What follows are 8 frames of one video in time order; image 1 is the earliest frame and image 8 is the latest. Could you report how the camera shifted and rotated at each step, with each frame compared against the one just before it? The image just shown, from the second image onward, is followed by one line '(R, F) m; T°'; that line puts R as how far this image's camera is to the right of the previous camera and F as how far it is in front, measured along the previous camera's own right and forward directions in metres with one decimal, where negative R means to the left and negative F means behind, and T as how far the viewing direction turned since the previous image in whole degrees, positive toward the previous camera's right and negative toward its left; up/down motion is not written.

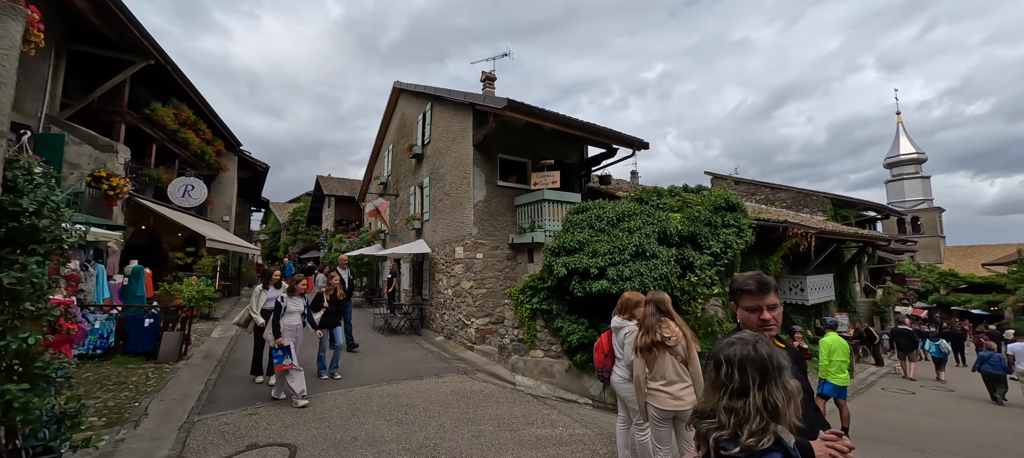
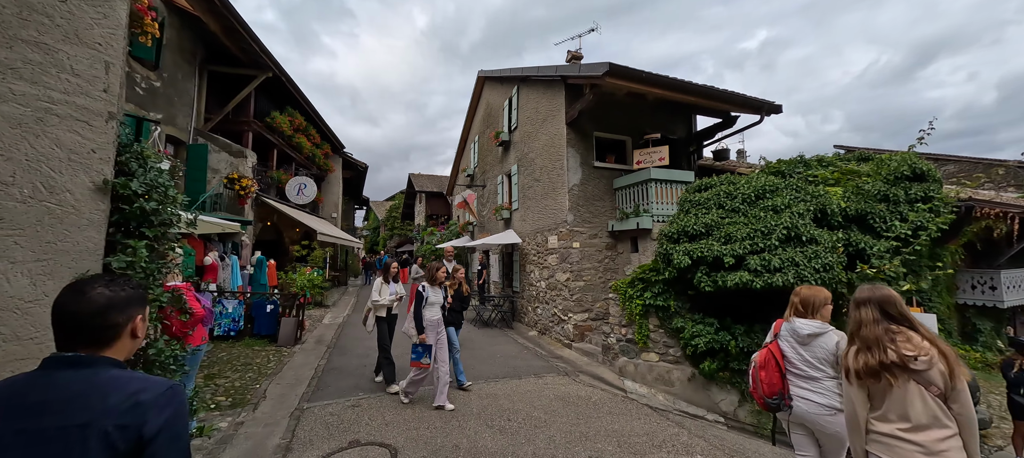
(-0.4, +0.7) m; -13°
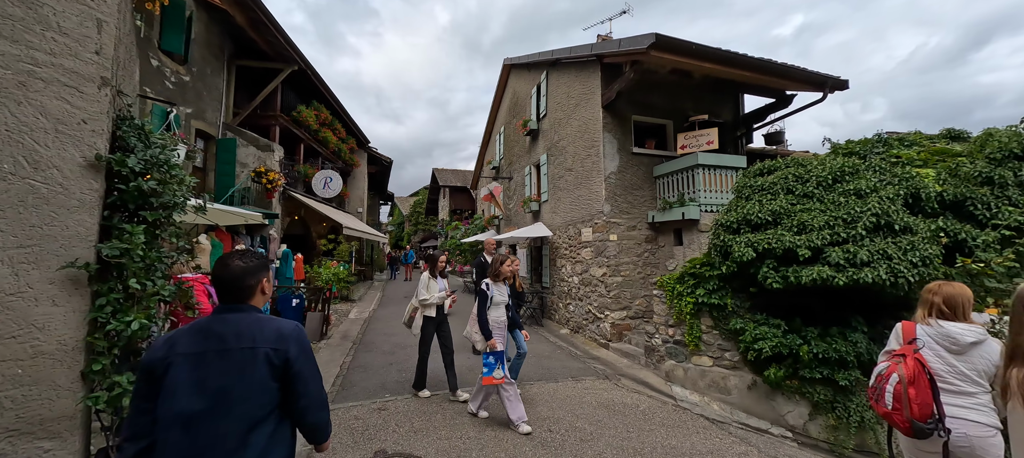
(-0.2, +0.4) m; -4°
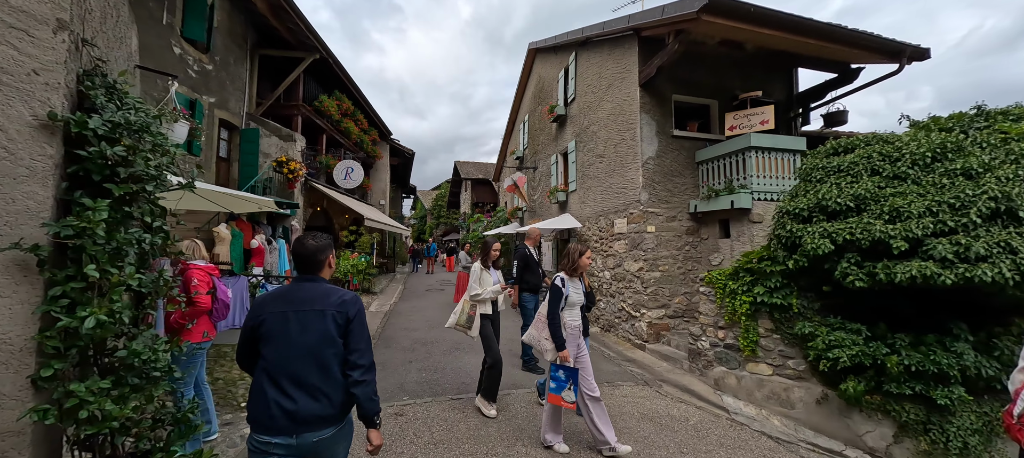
(-0.1, +0.5) m; -3°
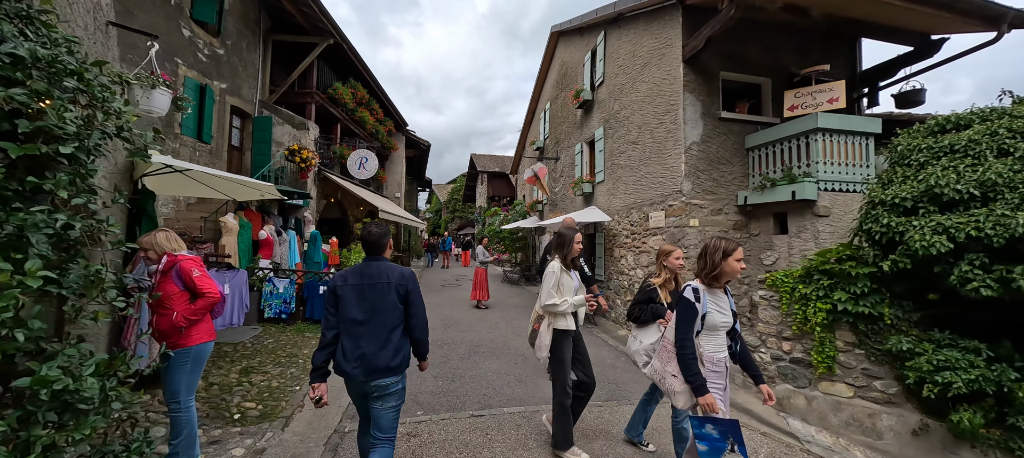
(-0.2, +0.6) m; -2°
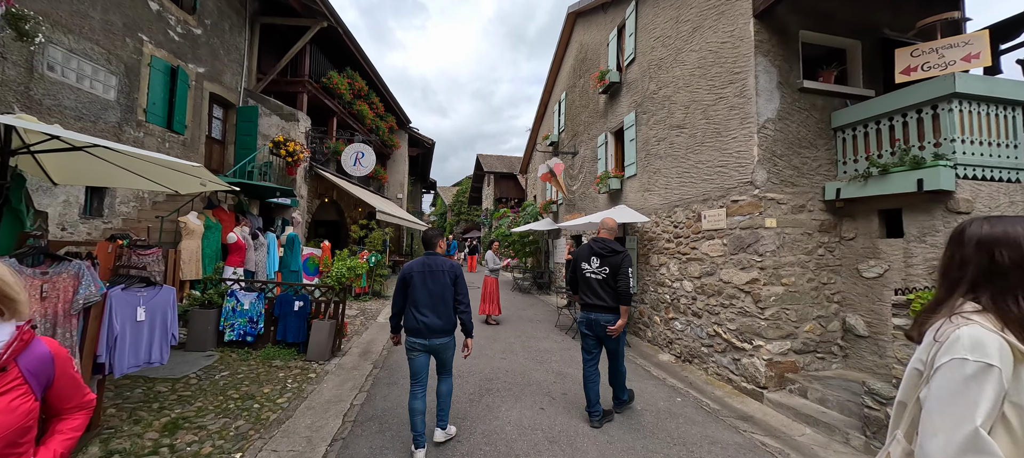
(-0.2, +1.2) m; -1°
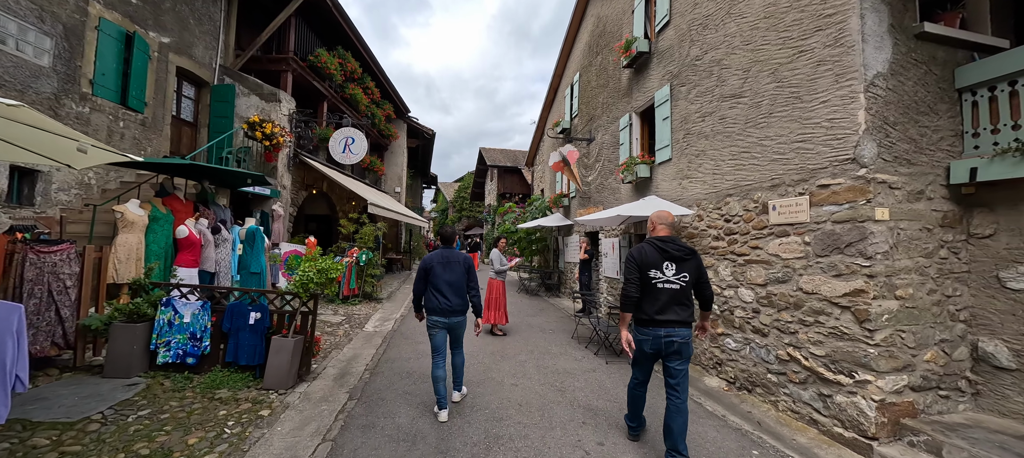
(-0.1, +1.0) m; 0°
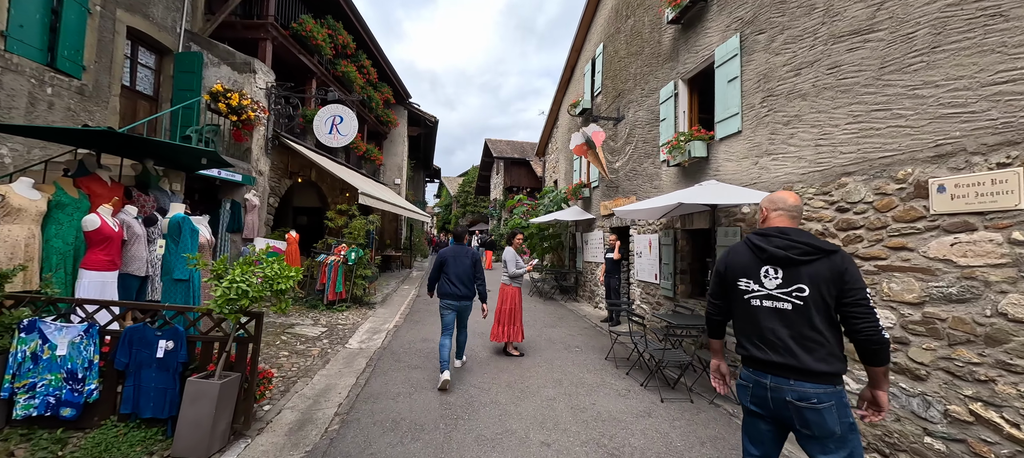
(-0.2, +1.2) m; -1°
